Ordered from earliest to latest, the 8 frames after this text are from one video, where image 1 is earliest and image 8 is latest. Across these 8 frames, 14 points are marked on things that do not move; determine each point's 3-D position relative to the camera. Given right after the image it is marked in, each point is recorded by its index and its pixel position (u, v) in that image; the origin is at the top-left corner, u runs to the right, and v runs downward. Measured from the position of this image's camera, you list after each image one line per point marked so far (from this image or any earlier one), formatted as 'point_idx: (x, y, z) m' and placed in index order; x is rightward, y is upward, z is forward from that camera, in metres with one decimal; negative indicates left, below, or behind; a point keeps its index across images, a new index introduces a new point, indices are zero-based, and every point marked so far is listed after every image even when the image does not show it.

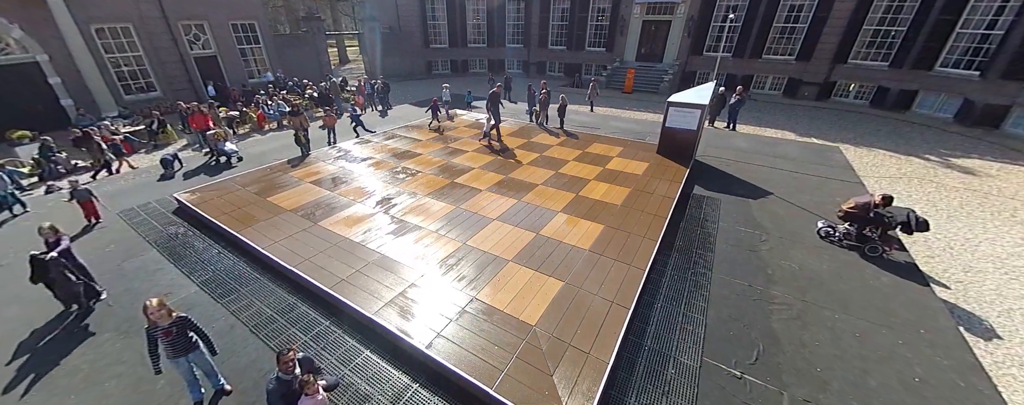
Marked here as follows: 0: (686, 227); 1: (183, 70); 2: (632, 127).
0: (+3.9, -0.6, +7.5) m
1: (-18.2, +7.4, +18.6) m
2: (+5.5, +3.5, +15.4) m
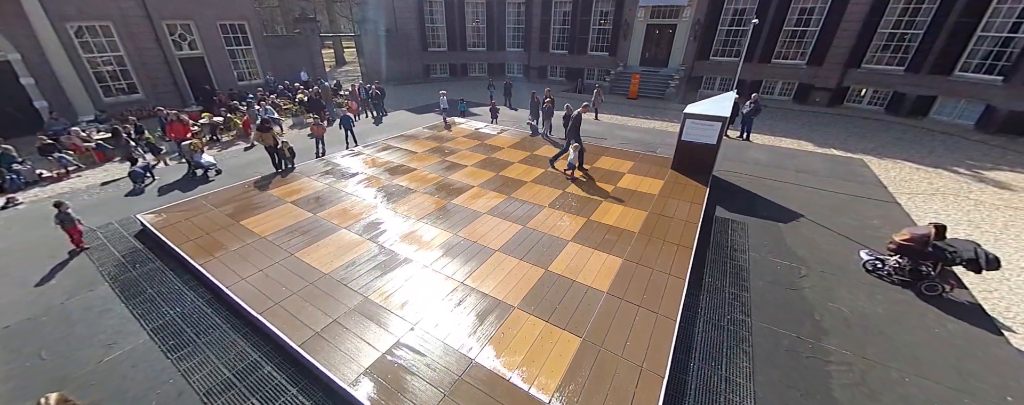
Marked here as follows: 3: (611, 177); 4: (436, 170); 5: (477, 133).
0: (+4.0, -1.1, +6.6) m
1: (-18.2, +6.8, +17.7) m
2: (+5.6, +2.9, +14.5) m
3: (+2.9, +0.8, +9.9) m
4: (-2.4, +1.0, +10.4) m
5: (-1.5, +2.9, +14.0) m
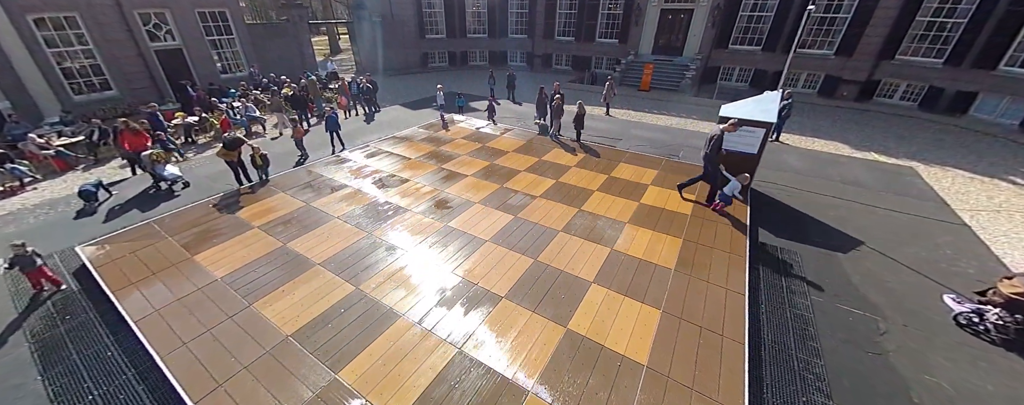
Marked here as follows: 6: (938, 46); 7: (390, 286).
0: (+4.2, -1.7, +5.4) m
1: (-18.0, +6.7, +16.3) m
2: (+5.7, +2.6, +13.2) m
3: (+3.1, +0.3, +8.6) m
4: (-2.2, +0.6, +9.1) m
5: (-1.4, +2.6, +12.7) m
6: (+21.6, +7.9, +16.8) m
7: (-2.0, -1.4, +5.5) m
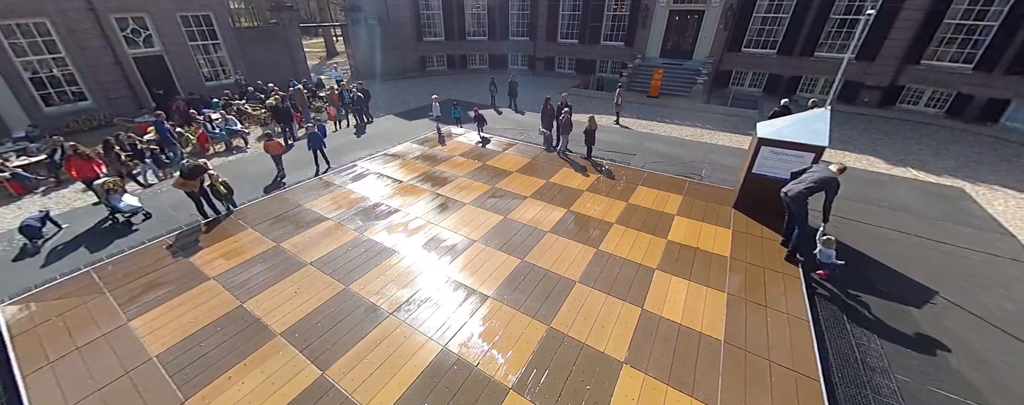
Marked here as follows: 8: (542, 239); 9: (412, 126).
0: (+4.3, -2.5, +4.3) m
1: (-17.9, +5.9, +15.1) m
2: (+5.9, +1.8, +12.1) m
3: (+3.2, -0.5, +7.5) m
4: (-2.1, -0.2, +8.0) m
5: (-1.2, +1.8, +11.5) m
6: (+21.7, +7.2, +15.7) m
7: (-1.9, -2.2, +4.4) m
8: (+0.6, -0.8, +7.0) m
9: (-4.3, +3.3, +14.4) m
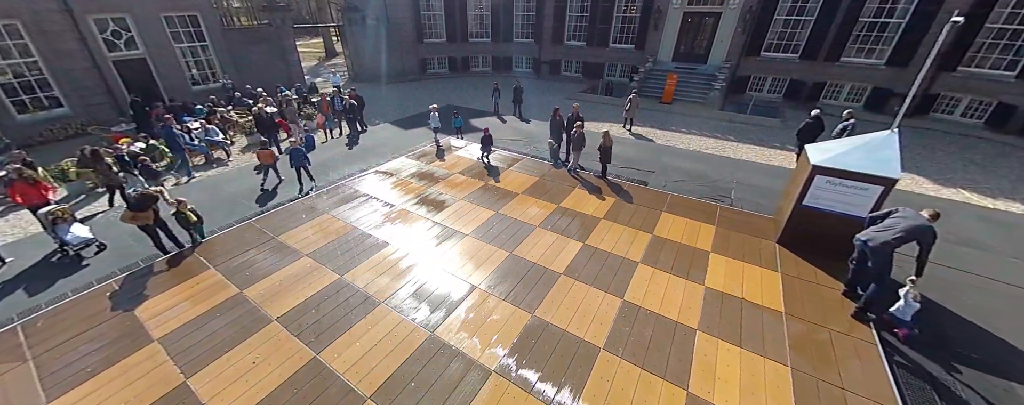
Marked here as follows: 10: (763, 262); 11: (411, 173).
0: (+4.4, -3.2, +3.2) m
1: (-17.6, +5.3, +14.1) m
2: (+6.1, +1.1, +10.9) m
3: (+3.4, -1.2, +6.4) m
4: (-1.9, -0.9, +6.9) m
5: (-1.0, +1.2, +10.4) m
6: (+22.0, +6.4, +14.5) m
7: (-1.7, -2.8, +3.3) m
8: (+0.8, -1.4, +5.9) m
9: (-4.1, +2.7, +13.3) m
10: (+4.9, -1.1, +6.4) m
11: (-3.0, +0.9, +10.0) m
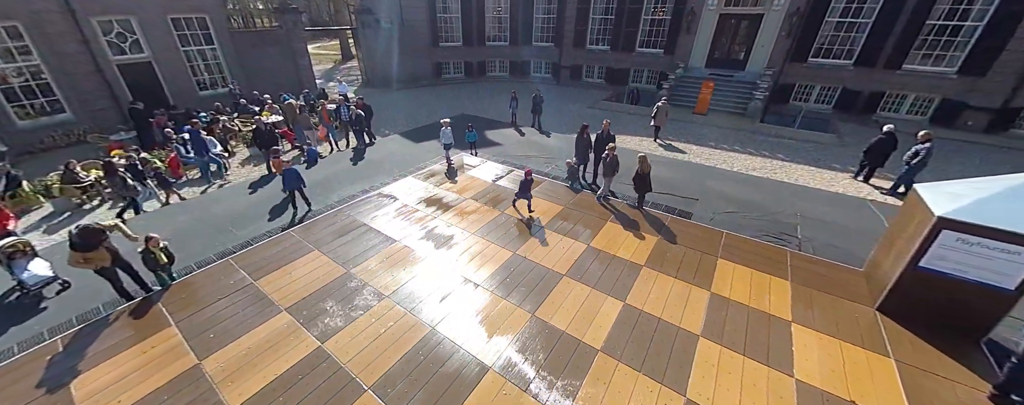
0: (+4.6, -4.0, +1.7) m
1: (-16.8, +4.8, +13.5) m
2: (+6.6, +0.2, +9.4) m
3: (+3.7, -2.0, +4.9) m
4: (-1.6, -1.6, +5.7) m
5: (-0.5, +0.4, +9.2) m
6: (+22.8, +5.1, +12.3) m
7: (-1.5, -3.6, +2.0) m
8: (+1.1, -2.2, +4.6) m
9: (-3.4, +1.9, +12.2) m
10: (+5.2, -2.0, +4.9) m
11: (-2.5, +0.1, +8.8) m
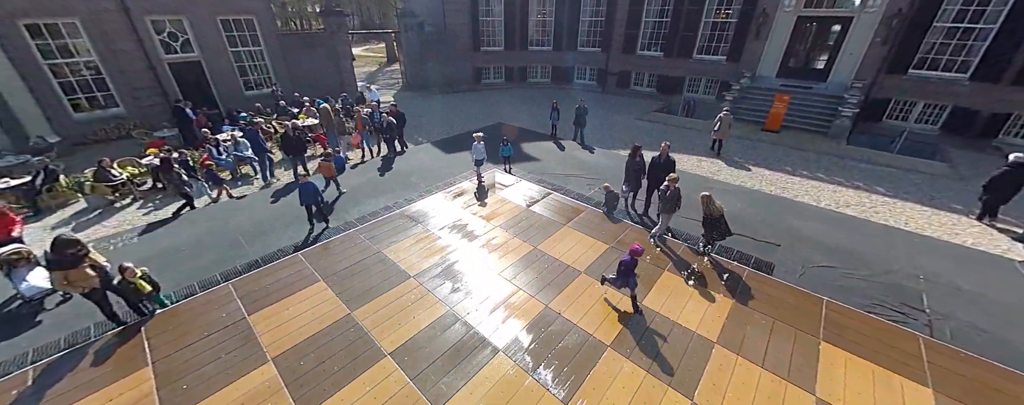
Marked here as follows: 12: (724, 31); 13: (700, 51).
0: (+4.4, -4.9, 0.0) m
1: (-15.1, +5.0, +14.0) m
2: (+7.5, -0.9, +7.5) m
3: (+4.0, -2.9, +3.3) m
4: (-1.2, -2.2, +4.6) m
5: (+0.4, -0.3, +8.0) m
6: (+24.1, +3.0, +8.8) m
7: (-1.6, -4.1, +1.0) m
8: (+1.3, -3.0, +3.2) m
9: (-2.1, +1.4, +11.3) m
10: (+5.5, -3.0, +3.1) m
11: (-1.7, -0.4, +7.8) m
12: (+11.4, +9.2, +17.9) m
13: (+10.7, +8.6, +18.9) m
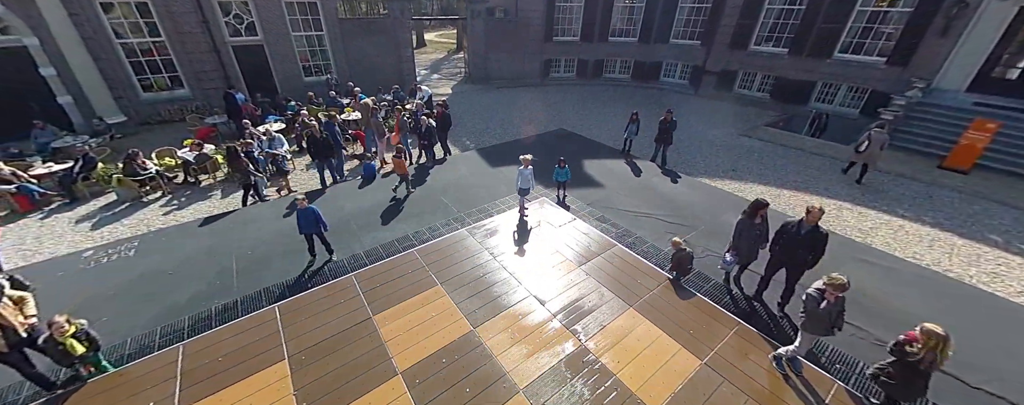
0: (+3.2, -6.7, -2.6) m
1: (-12.4, +5.8, +14.2) m
2: (+7.9, -2.8, +4.0) m
3: (+3.5, -4.5, +0.7) m
4: (-1.2, -3.2, +2.8) m
5: (+1.1, -1.4, +5.8) m
6: (+24.8, -0.8, +2.2) m
7: (-2.5, -5.2, -0.6) m
8: (+0.9, -4.3, +1.0) m
9: (-0.5, +0.6, +9.4) m
10: (+4.9, -4.8, +0.2) m
11: (-0.9, -1.3, +6.0) m
12: (+14.7, +7.1, +13.1) m
13: (+14.1, +6.6, +14.2) m
